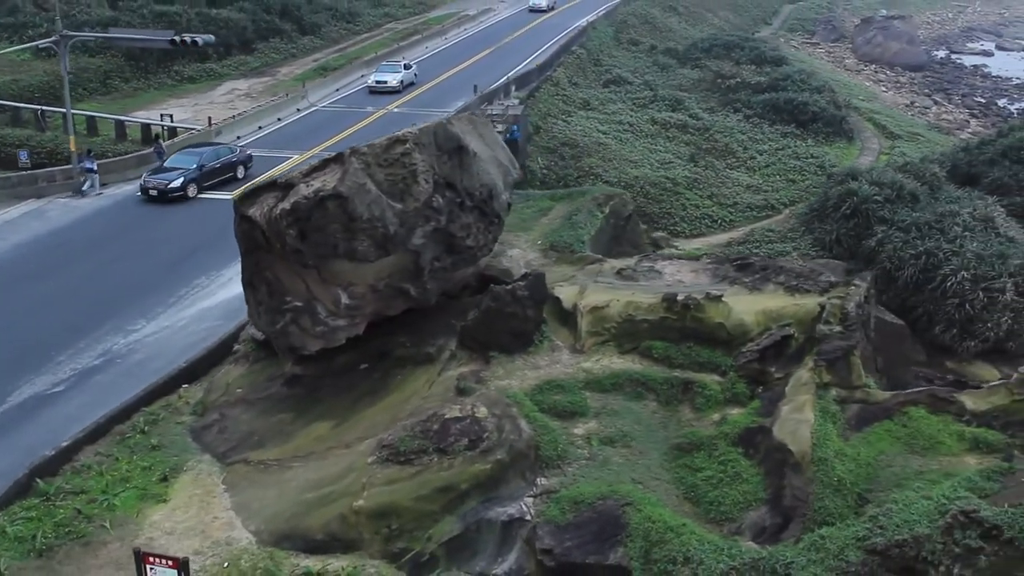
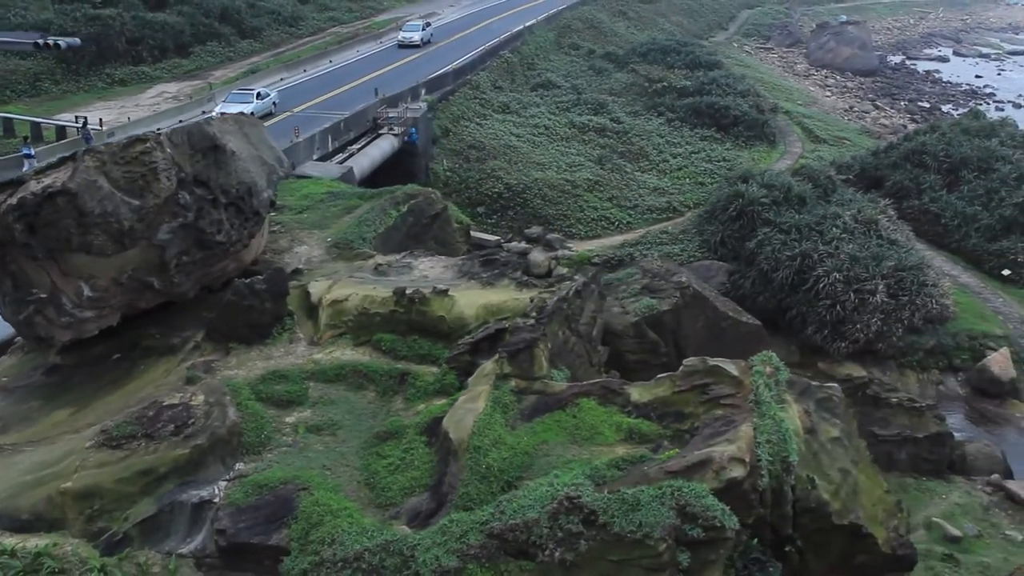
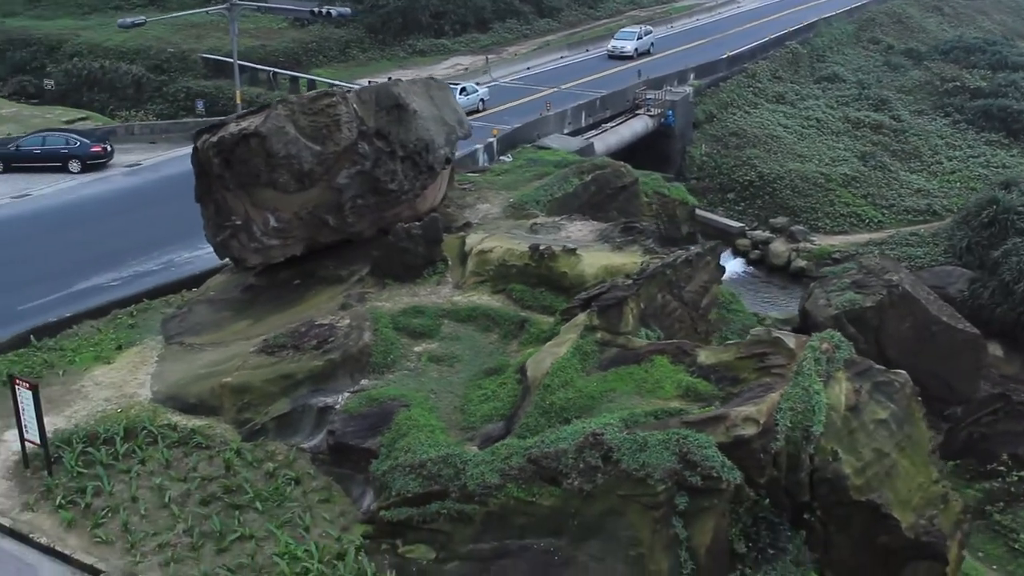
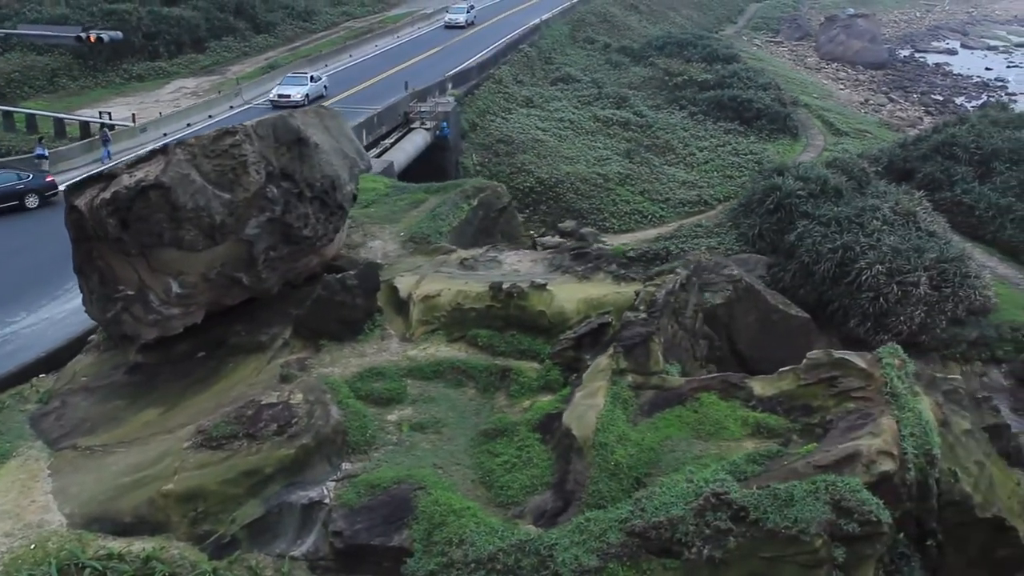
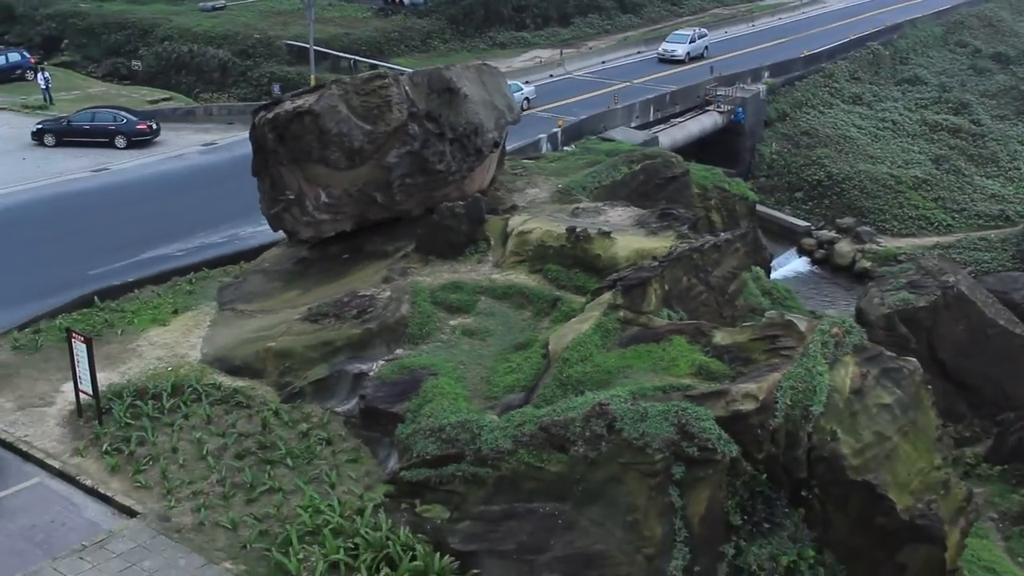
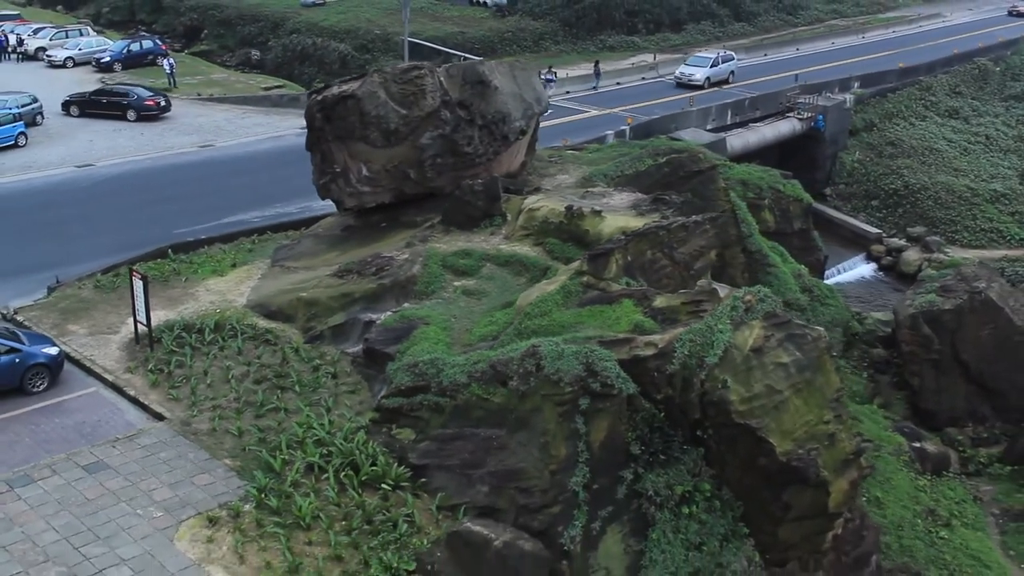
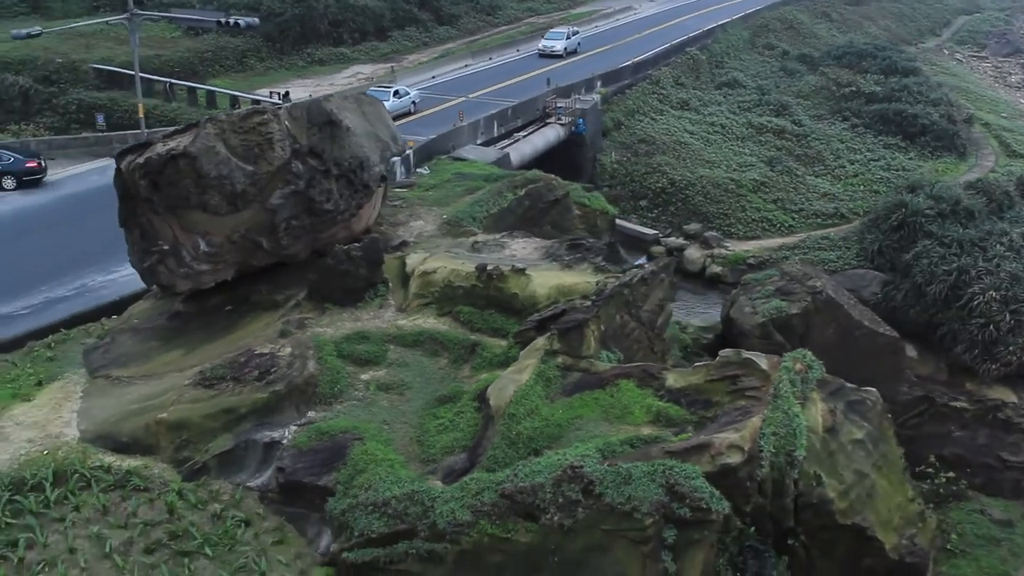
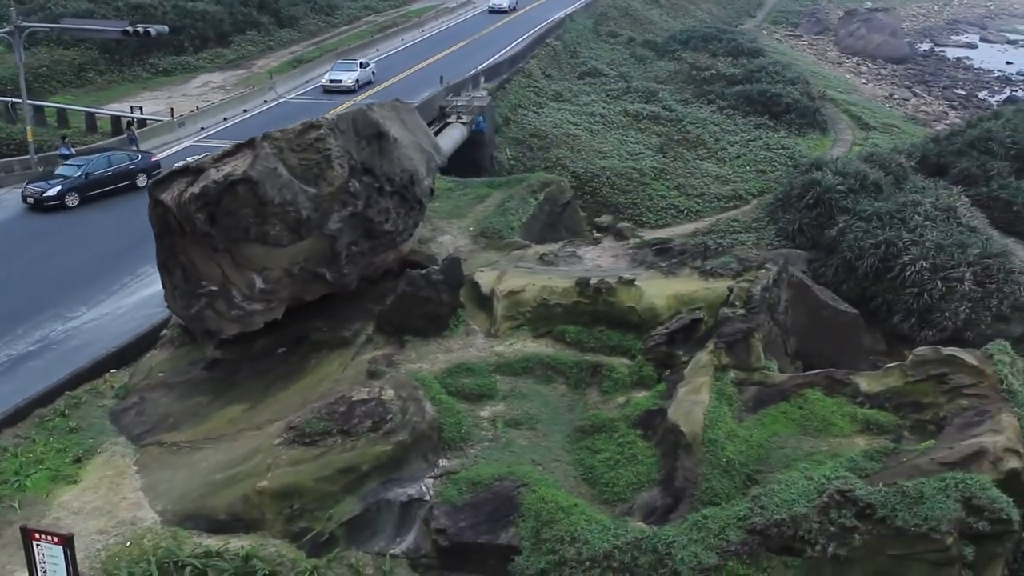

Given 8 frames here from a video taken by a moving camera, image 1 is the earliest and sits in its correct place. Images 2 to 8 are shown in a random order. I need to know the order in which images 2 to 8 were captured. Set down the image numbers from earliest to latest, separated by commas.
8, 4, 2, 7, 3, 5, 6
